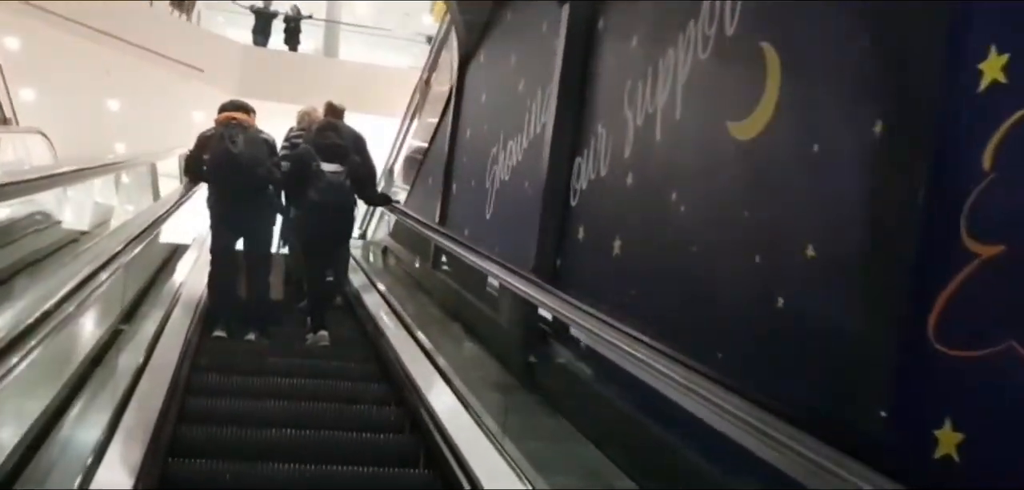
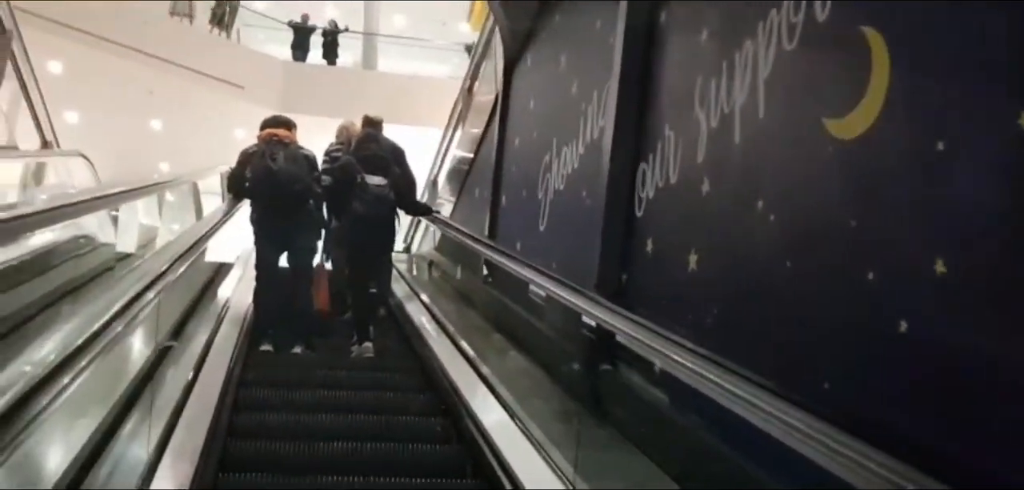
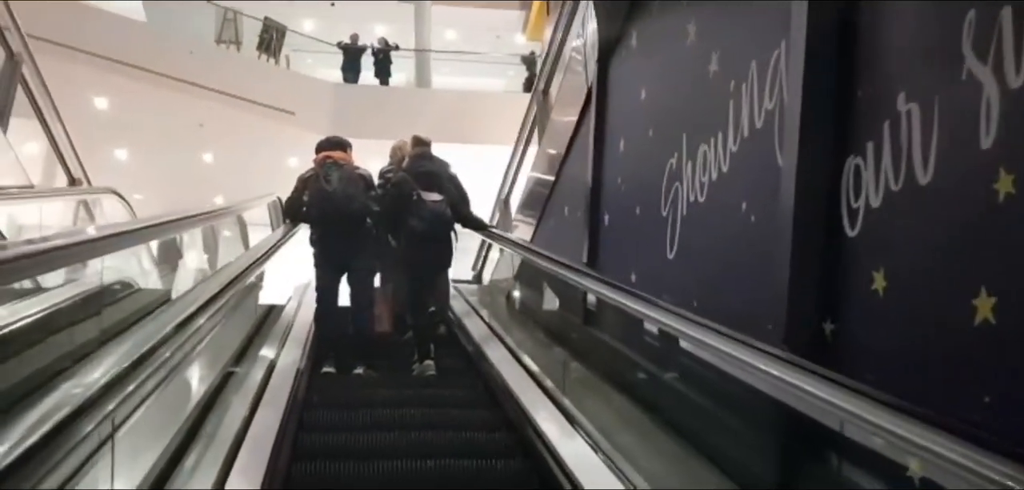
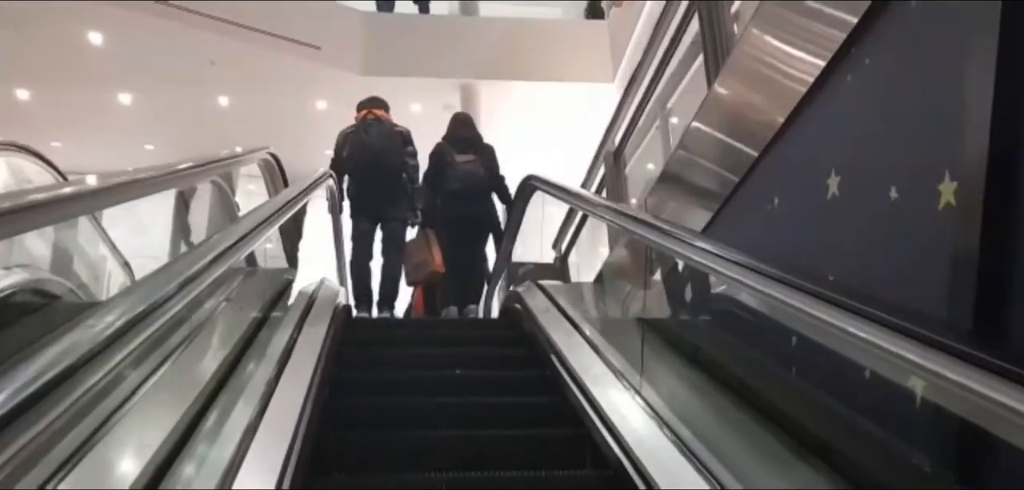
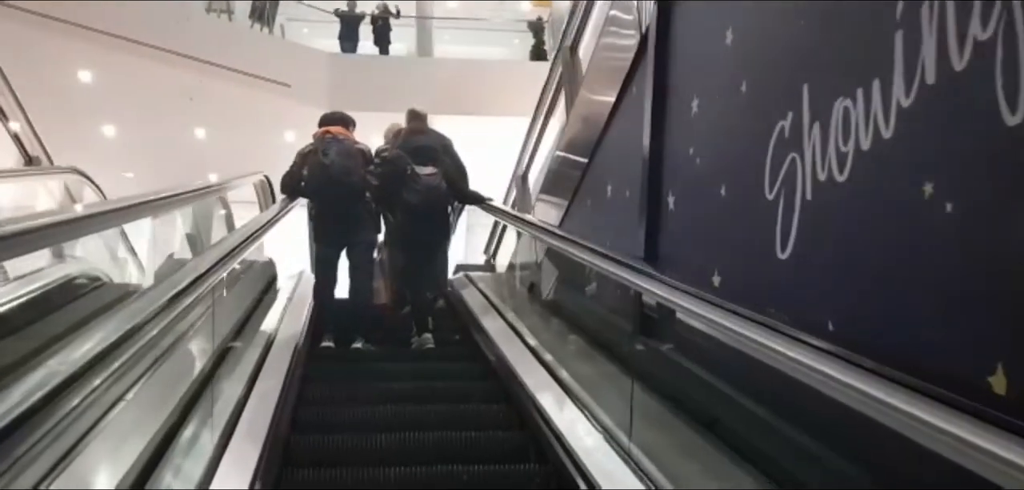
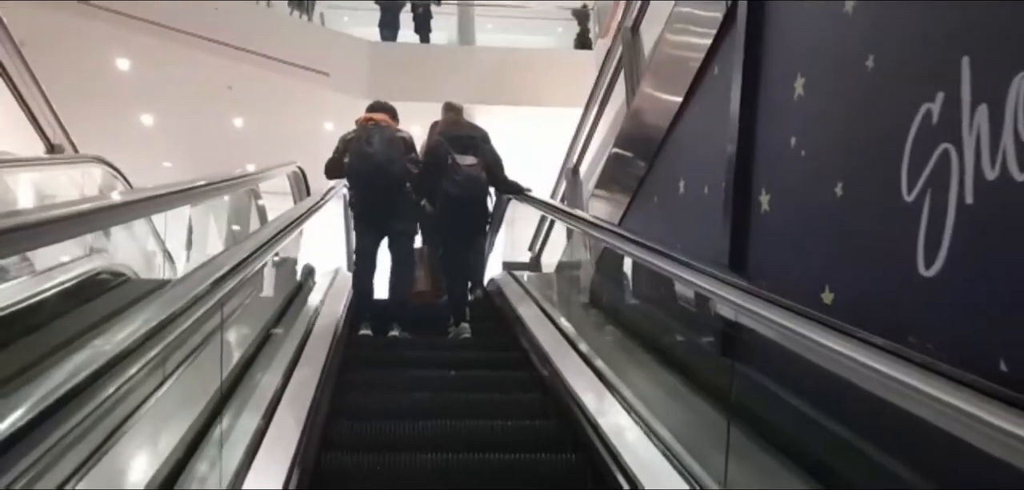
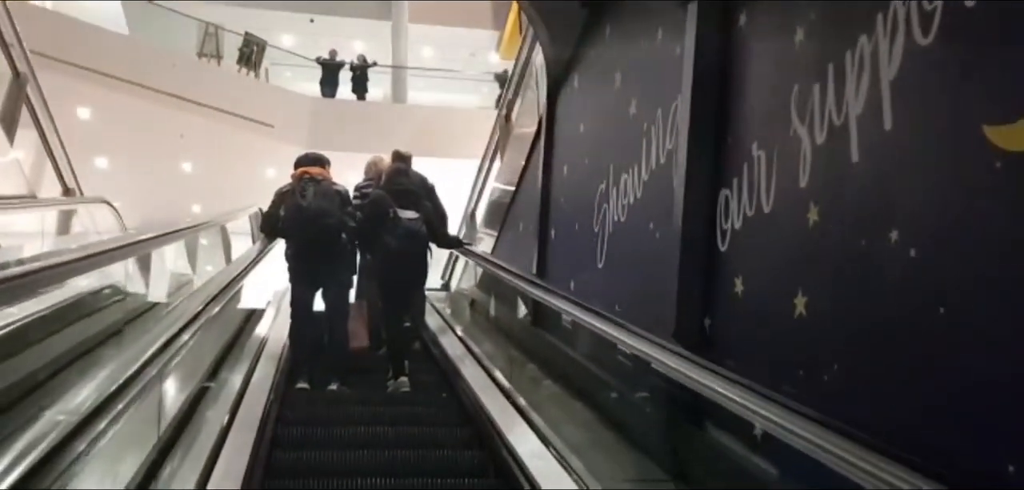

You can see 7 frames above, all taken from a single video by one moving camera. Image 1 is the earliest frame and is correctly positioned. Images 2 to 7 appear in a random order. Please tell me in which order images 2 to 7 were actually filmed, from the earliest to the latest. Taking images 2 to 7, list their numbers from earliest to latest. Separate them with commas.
2, 7, 3, 5, 6, 4
